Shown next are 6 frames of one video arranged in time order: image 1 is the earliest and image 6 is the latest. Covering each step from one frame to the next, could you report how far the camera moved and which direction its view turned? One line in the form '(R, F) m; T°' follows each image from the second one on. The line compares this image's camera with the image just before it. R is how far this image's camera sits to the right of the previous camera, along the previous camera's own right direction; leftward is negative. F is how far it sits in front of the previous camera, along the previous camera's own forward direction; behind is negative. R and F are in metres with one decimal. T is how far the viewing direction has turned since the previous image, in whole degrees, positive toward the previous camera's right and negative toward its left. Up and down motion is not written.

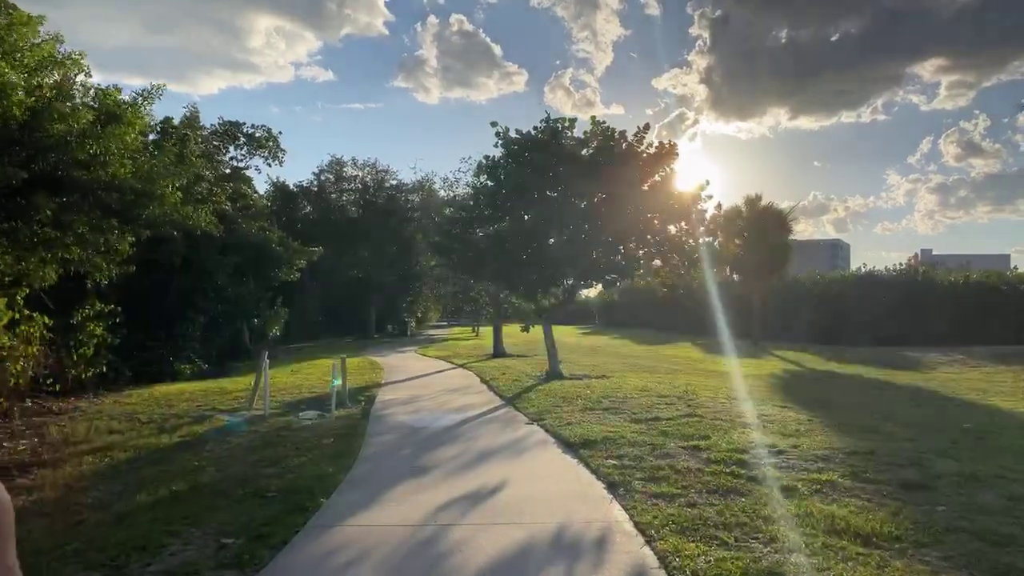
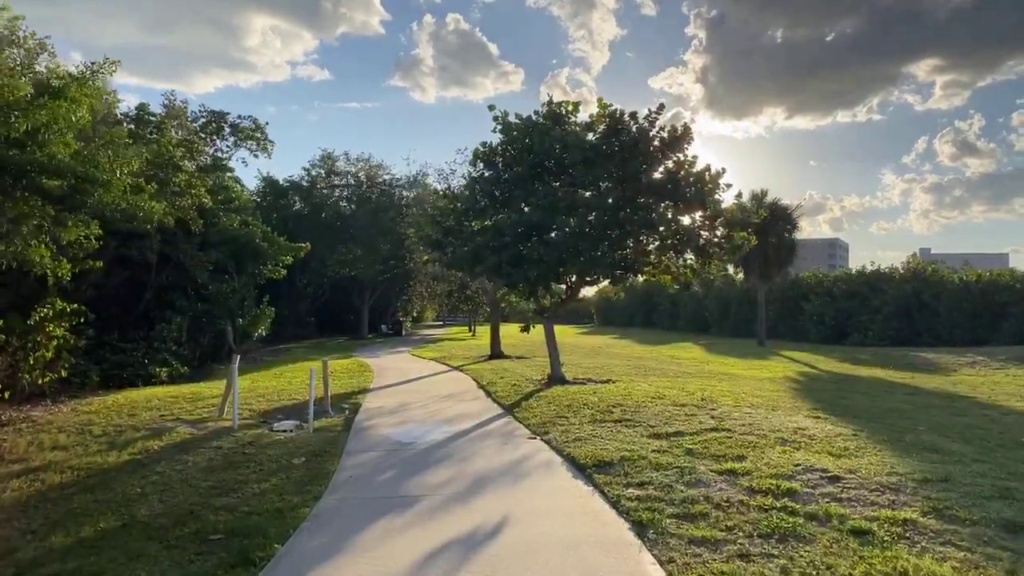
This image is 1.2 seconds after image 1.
(0.0, +1.2) m; 0°
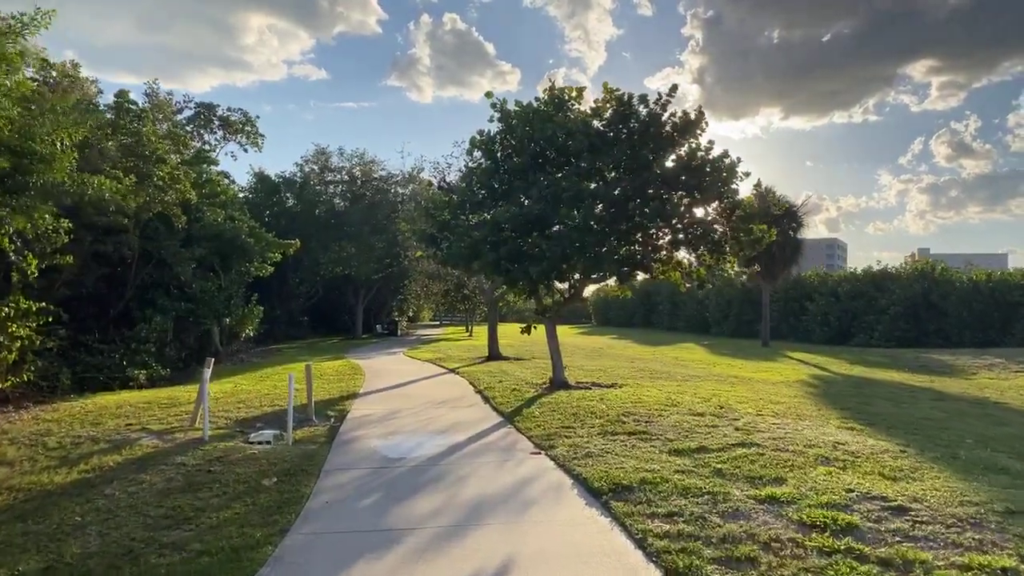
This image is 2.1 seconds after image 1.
(-0.1, +1.0) m; 0°
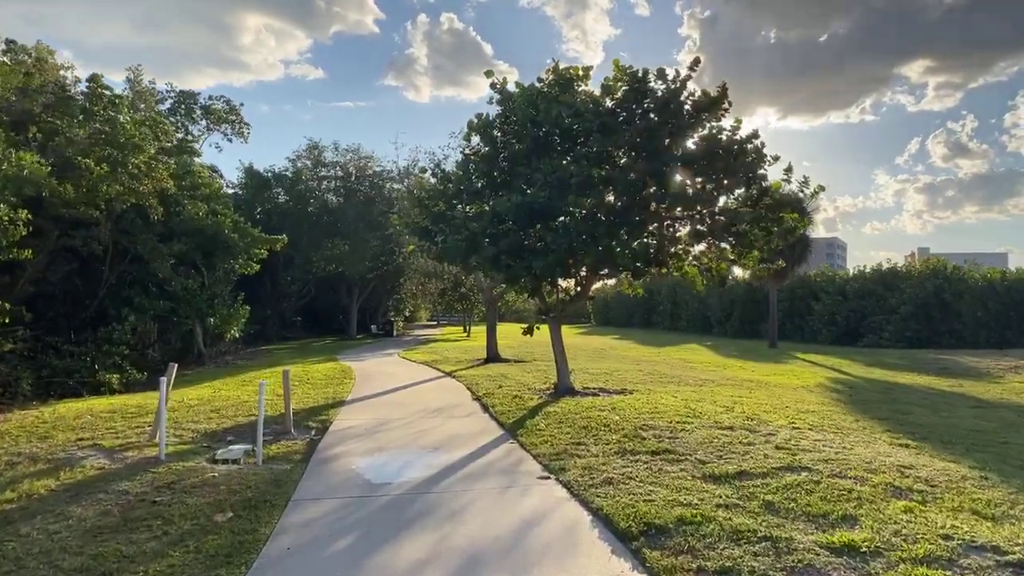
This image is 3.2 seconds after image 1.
(-0.1, +1.2) m; 0°
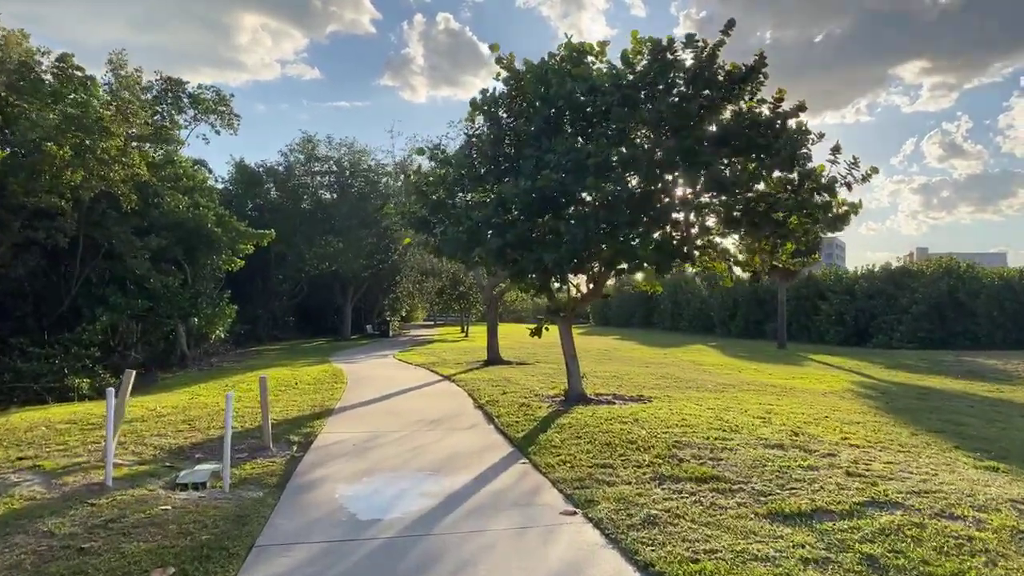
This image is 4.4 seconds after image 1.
(-0.2, +1.2) m; 0°
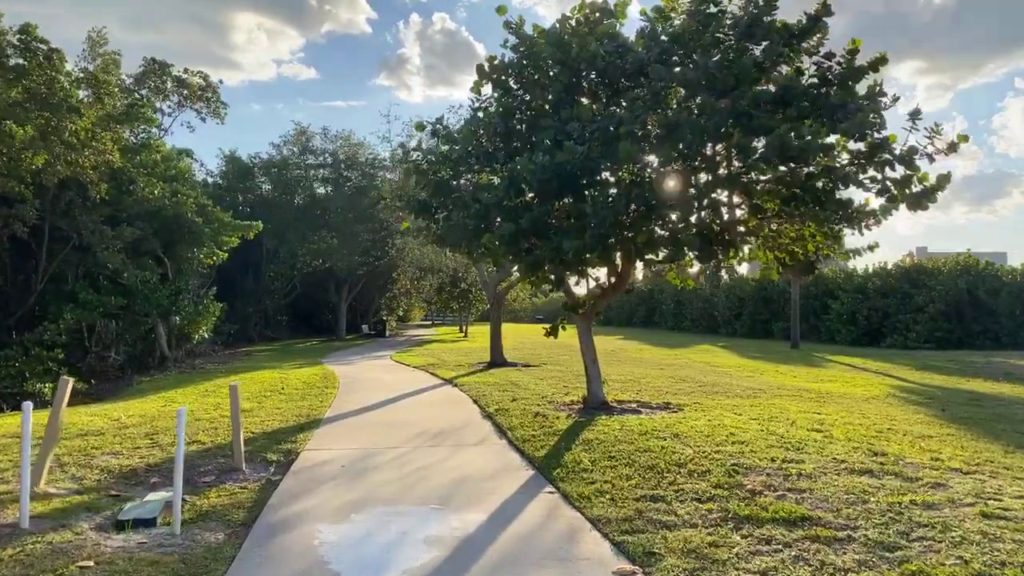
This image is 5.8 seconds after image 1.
(-0.2, +1.4) m; 0°
